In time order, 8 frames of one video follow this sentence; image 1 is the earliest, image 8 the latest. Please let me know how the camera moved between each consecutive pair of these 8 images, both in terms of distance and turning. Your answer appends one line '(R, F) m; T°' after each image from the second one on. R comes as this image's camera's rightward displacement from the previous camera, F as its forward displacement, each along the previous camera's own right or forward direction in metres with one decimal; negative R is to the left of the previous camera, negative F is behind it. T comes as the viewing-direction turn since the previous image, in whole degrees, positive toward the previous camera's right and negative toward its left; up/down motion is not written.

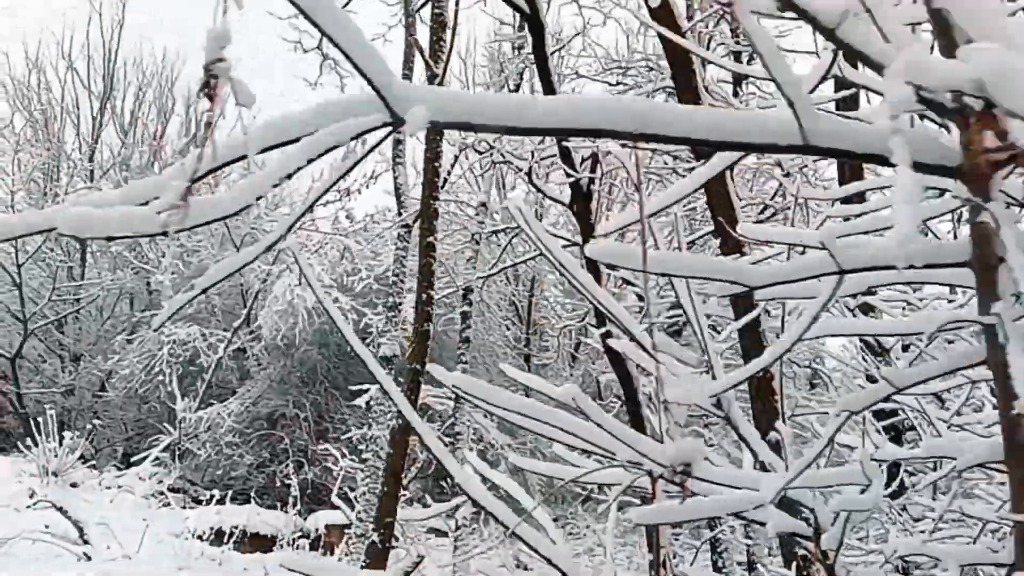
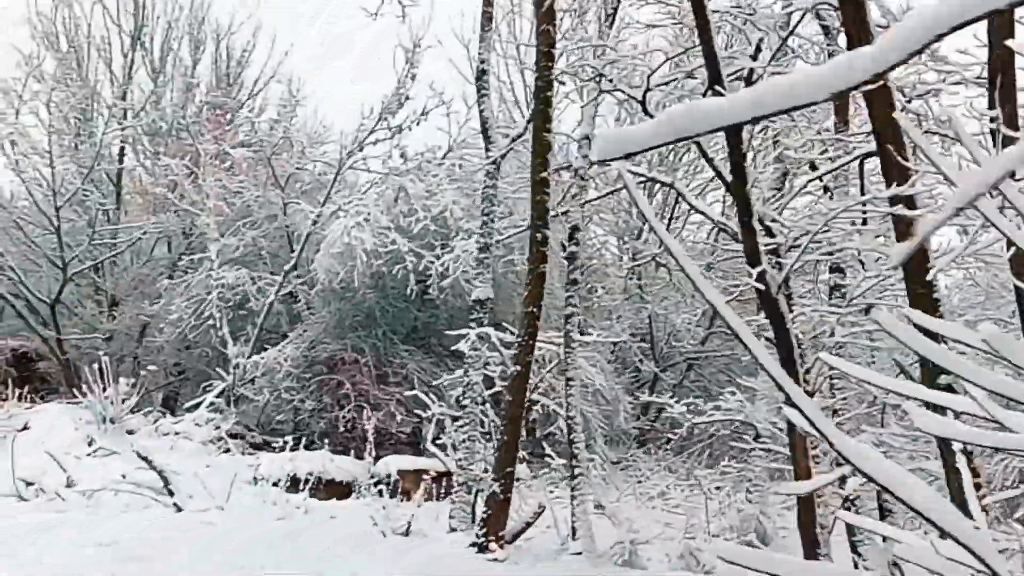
(-0.7, +0.3) m; 0°
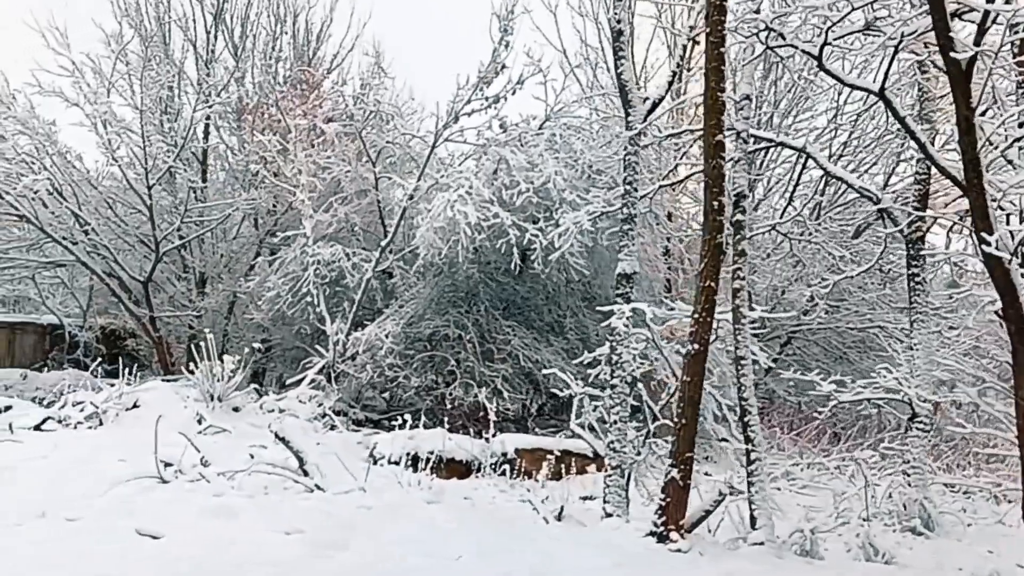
(-0.7, +0.3) m; -3°
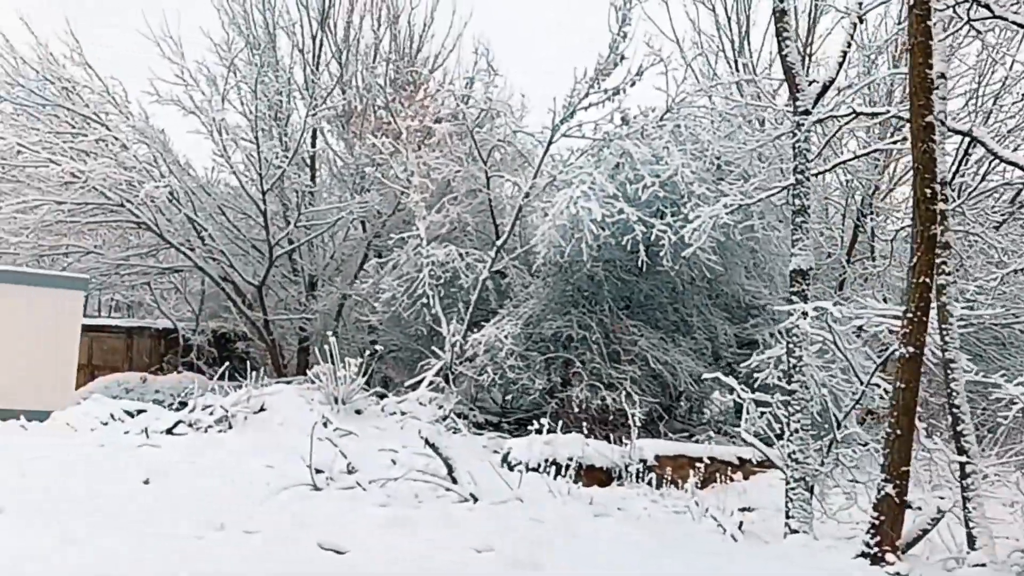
(-0.6, +0.2) m; -5°
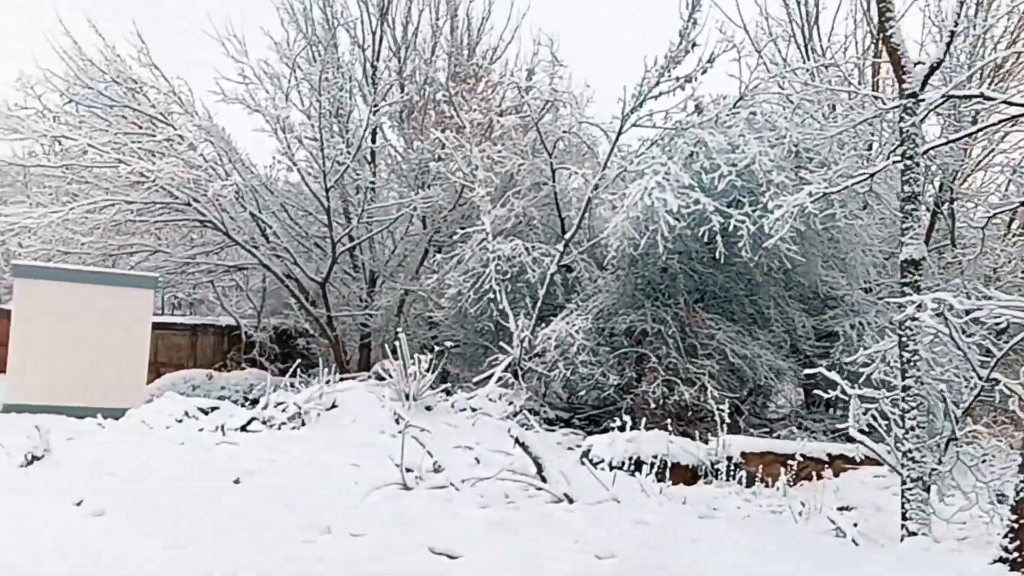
(-0.3, +0.1) m; -3°
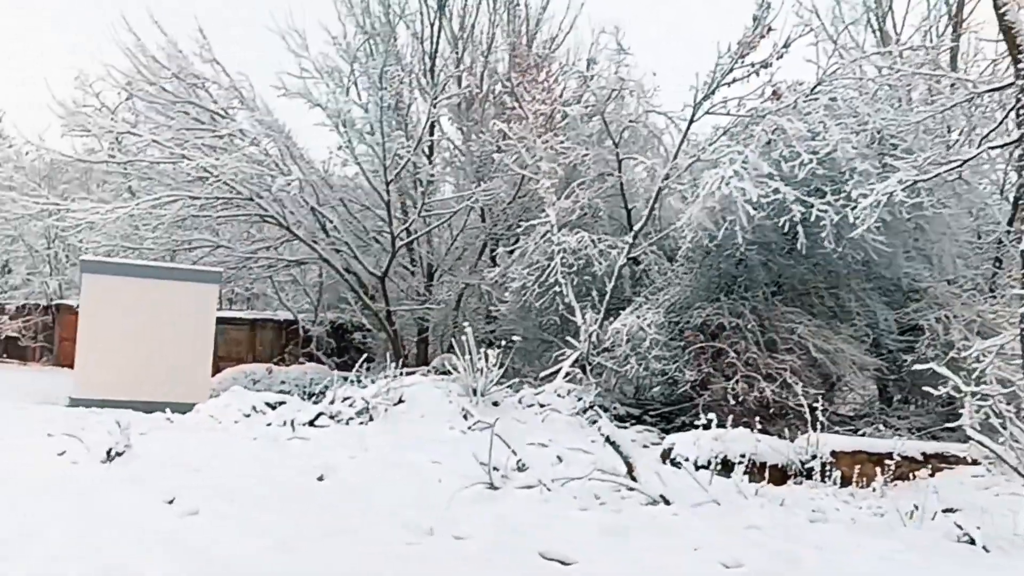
(-0.3, +0.2) m; -3°
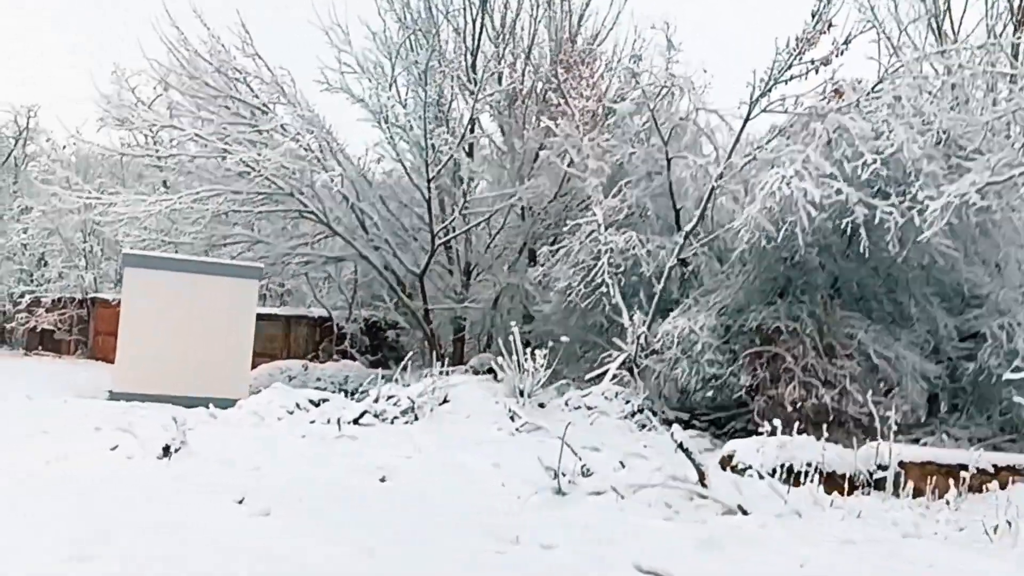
(-0.3, +0.2) m; -1°
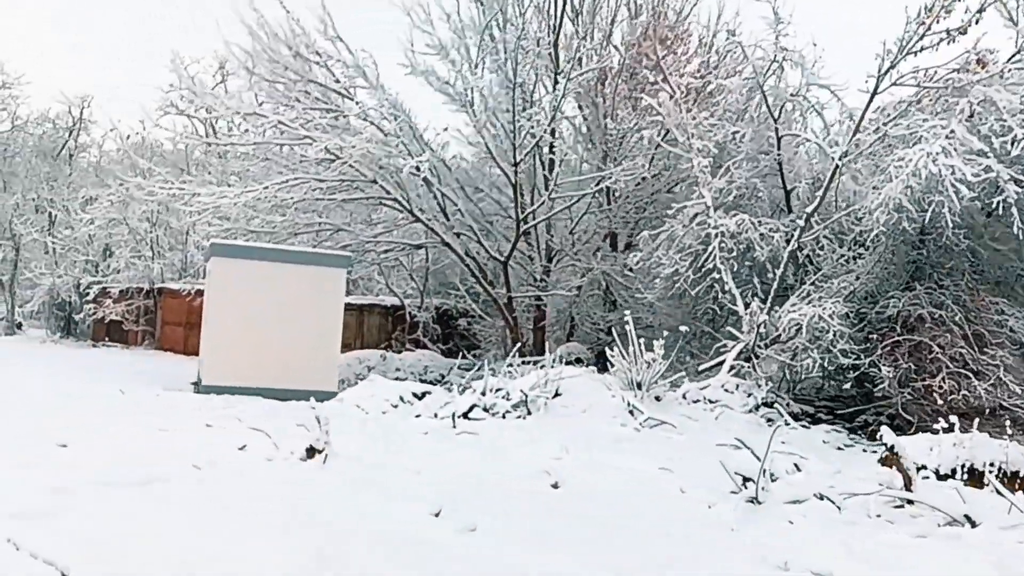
(-1.0, +0.4) m; -2°
